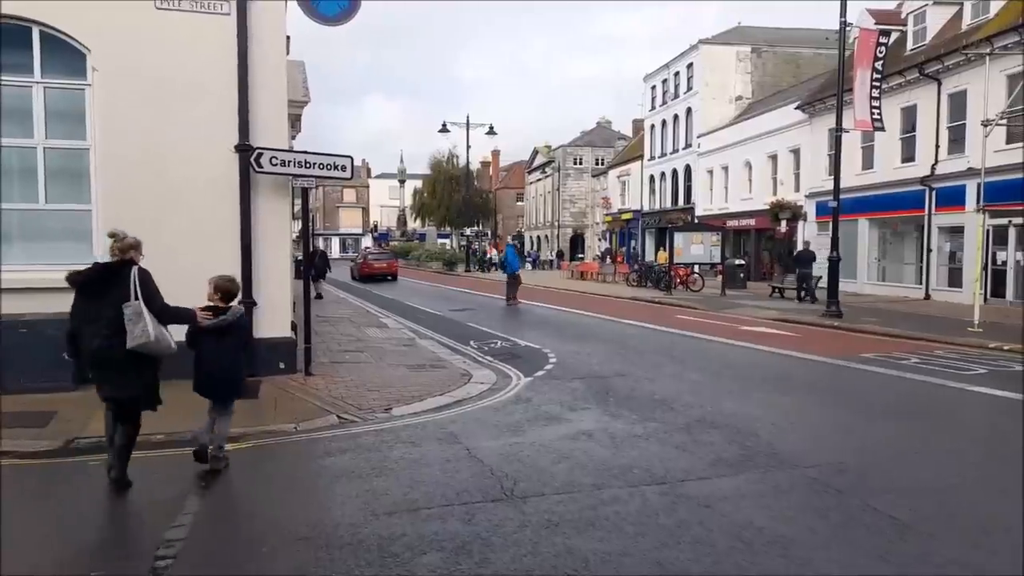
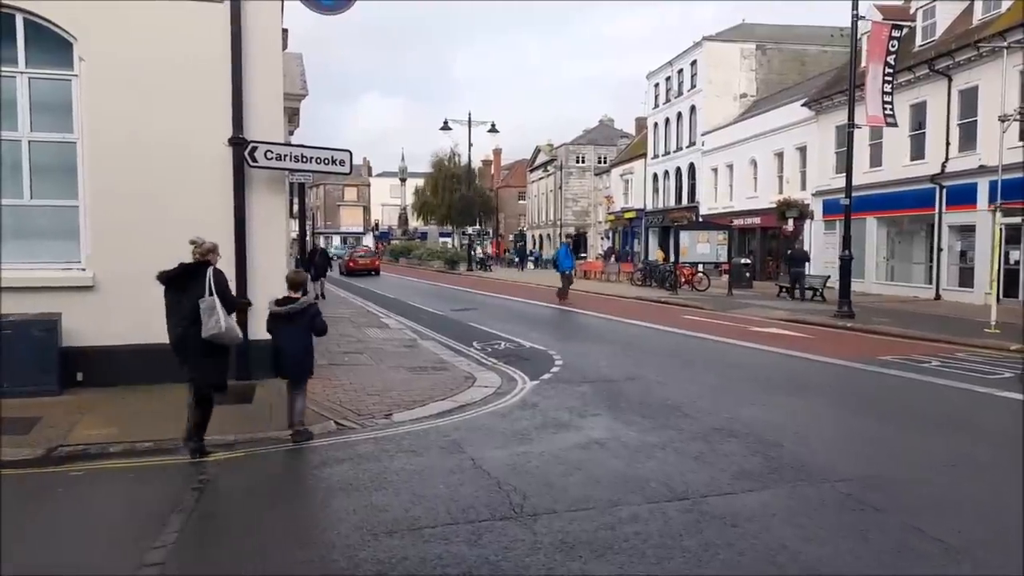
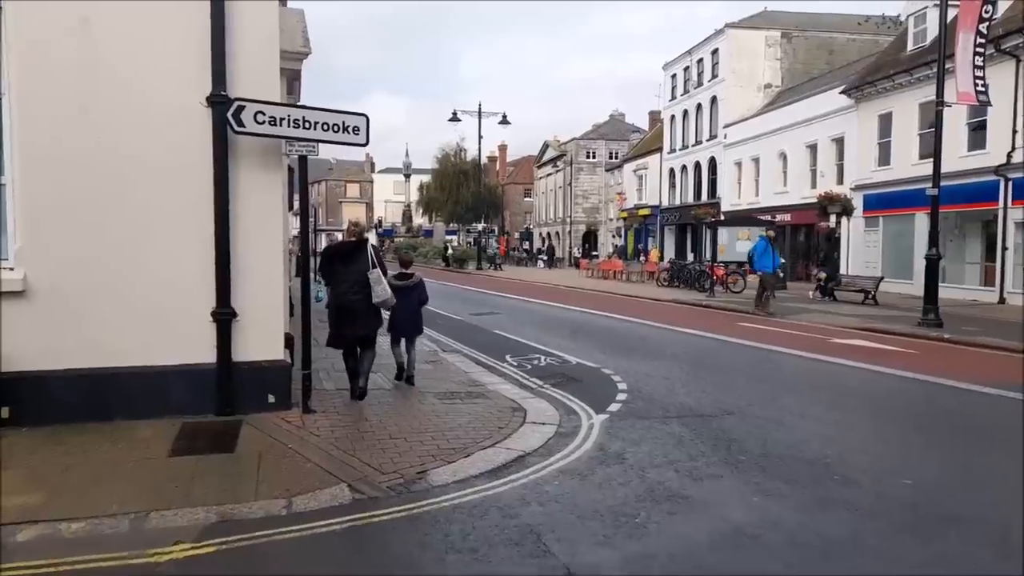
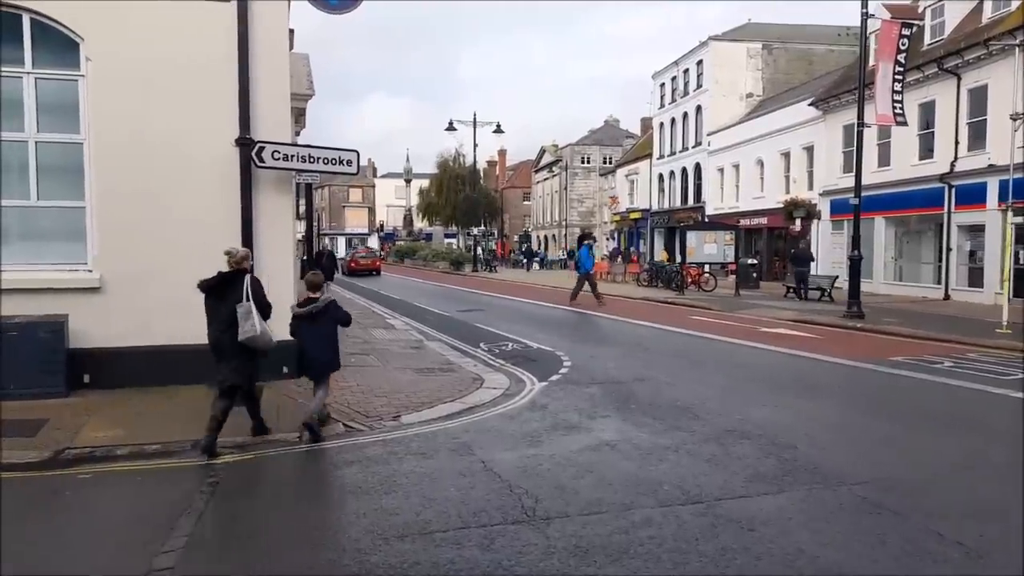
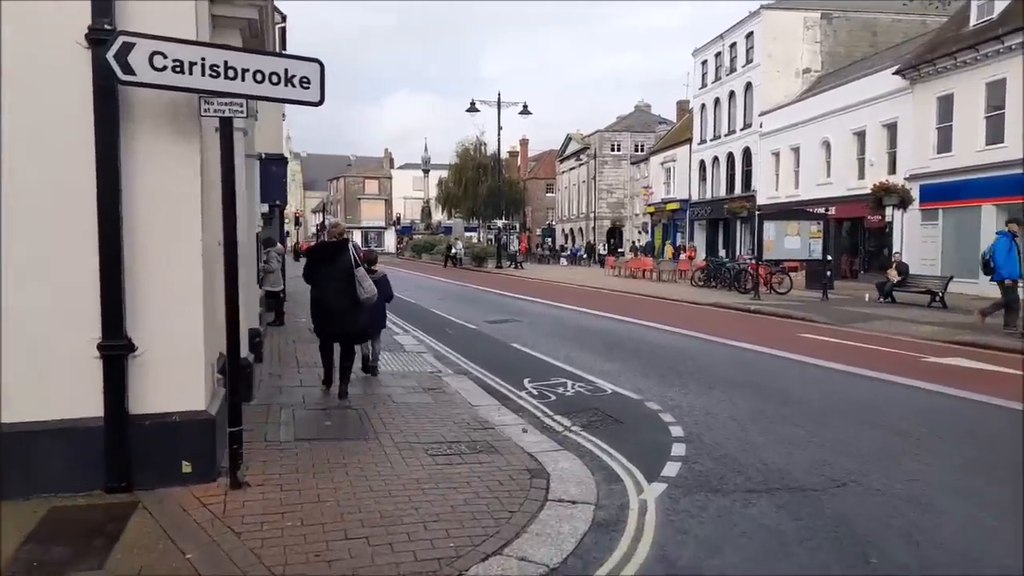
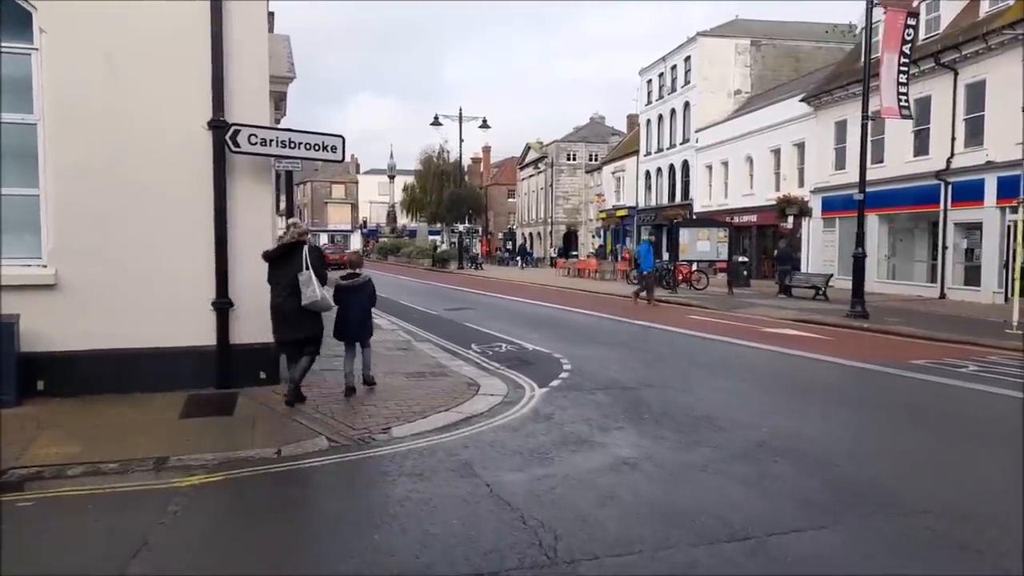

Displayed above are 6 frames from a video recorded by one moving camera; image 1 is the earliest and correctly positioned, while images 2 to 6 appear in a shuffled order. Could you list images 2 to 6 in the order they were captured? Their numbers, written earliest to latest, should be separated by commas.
2, 4, 6, 3, 5
